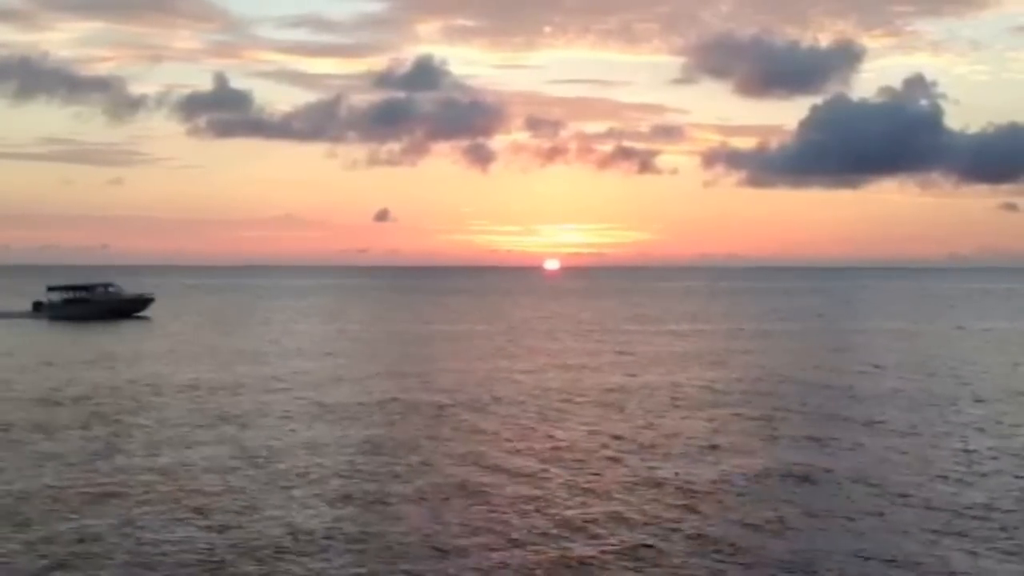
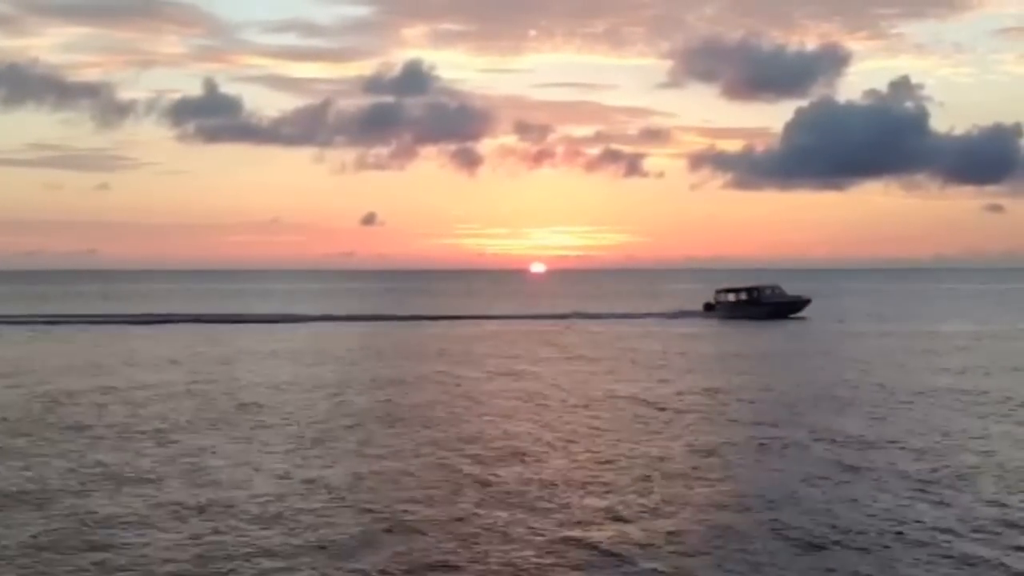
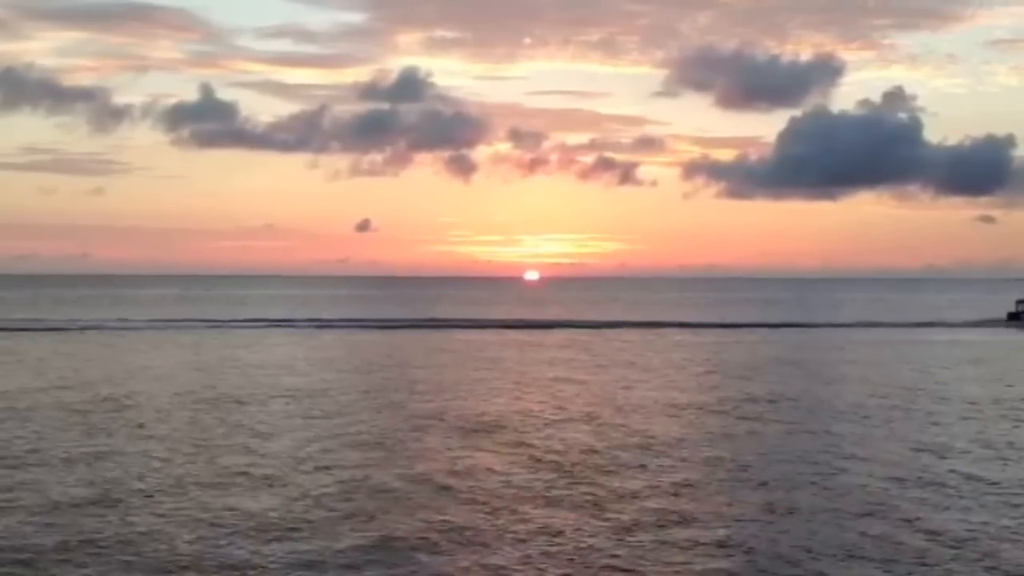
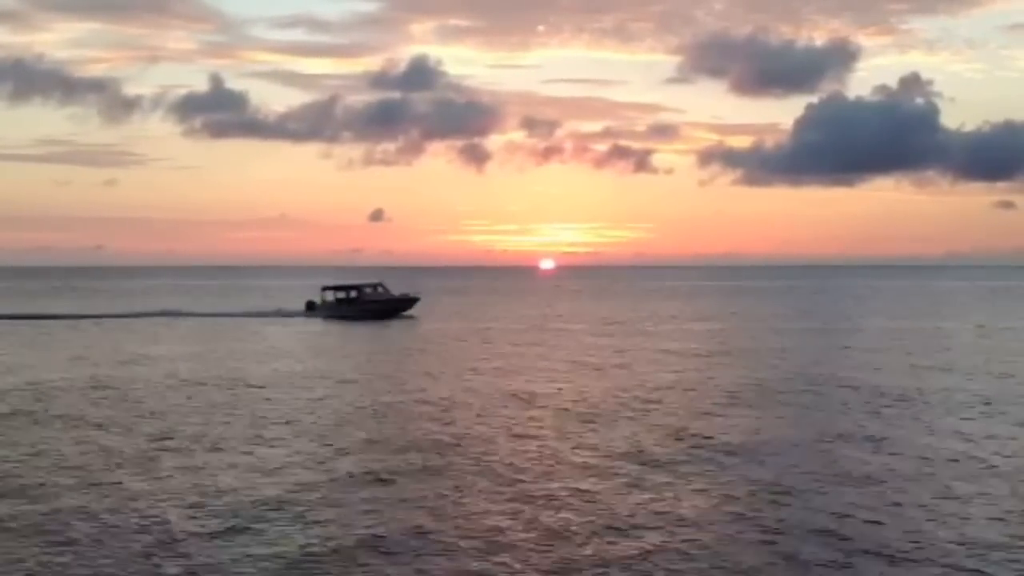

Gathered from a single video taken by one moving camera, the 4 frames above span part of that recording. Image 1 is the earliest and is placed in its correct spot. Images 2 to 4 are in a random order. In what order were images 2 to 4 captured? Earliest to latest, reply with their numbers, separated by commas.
4, 2, 3
